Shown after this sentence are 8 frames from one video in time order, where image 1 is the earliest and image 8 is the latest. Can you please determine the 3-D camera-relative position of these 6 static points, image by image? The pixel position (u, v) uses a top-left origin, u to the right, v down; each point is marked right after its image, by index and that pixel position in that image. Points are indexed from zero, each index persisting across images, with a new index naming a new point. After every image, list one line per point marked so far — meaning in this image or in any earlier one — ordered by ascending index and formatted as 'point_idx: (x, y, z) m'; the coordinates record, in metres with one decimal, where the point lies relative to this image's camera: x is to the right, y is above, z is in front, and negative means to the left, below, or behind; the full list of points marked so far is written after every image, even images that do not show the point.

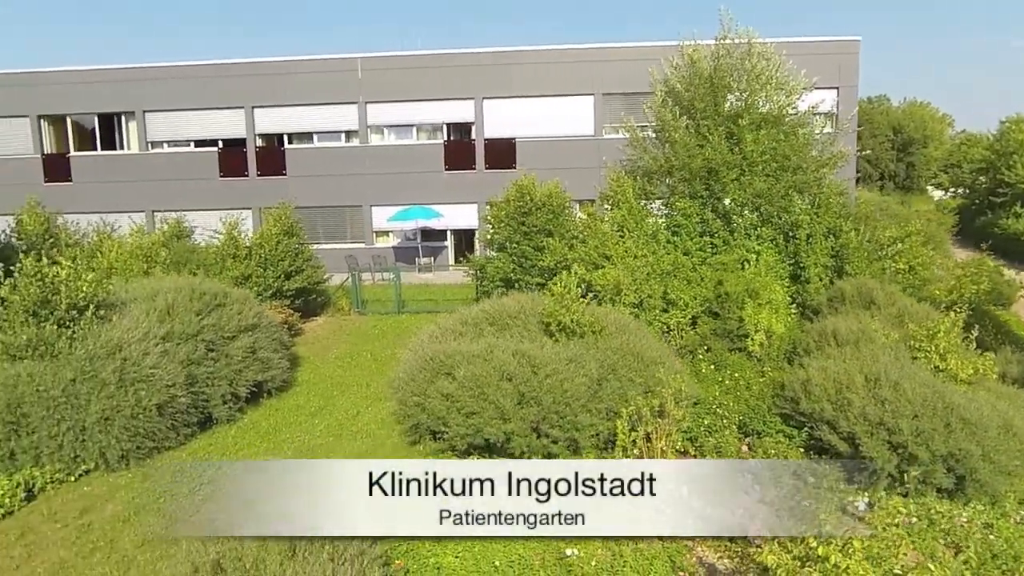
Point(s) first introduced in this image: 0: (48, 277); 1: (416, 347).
0: (-5.6, +0.1, +9.2) m
1: (-1.1, -0.7, +9.3) m
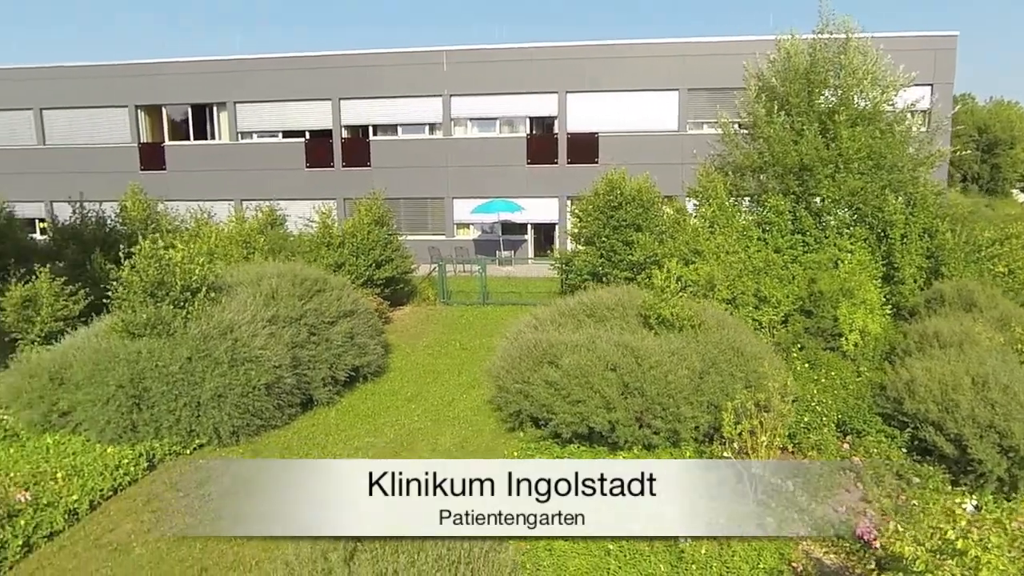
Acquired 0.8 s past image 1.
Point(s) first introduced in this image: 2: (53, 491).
0: (-4.4, +0.4, +9.7) m
1: (+0.1, -0.6, +9.4) m
2: (-4.4, -1.9, +7.4) m
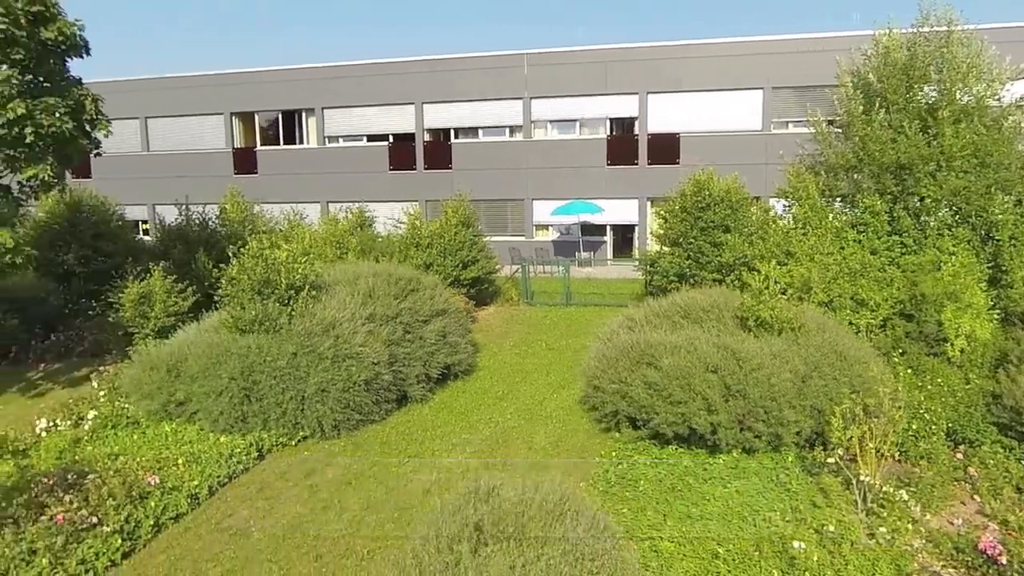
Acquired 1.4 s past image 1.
0: (-3.2, +0.4, +10.1) m
1: (+1.2, -0.6, +9.5) m
2: (-3.4, -1.9, +7.8) m
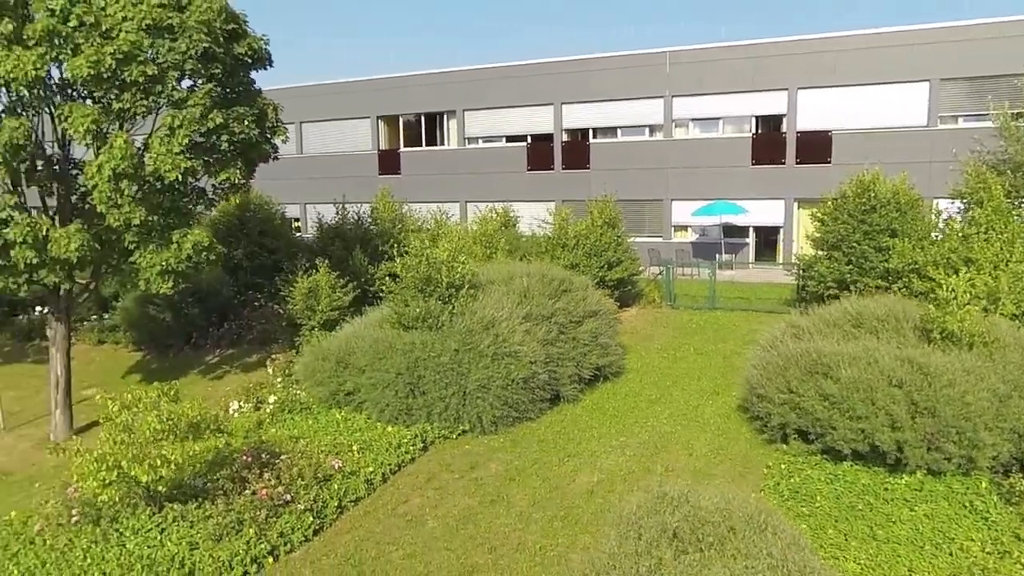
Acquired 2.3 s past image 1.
0: (-1.1, +0.4, +10.5) m
1: (+3.1, -0.7, +9.2) m
2: (-1.7, -1.9, +8.3) m
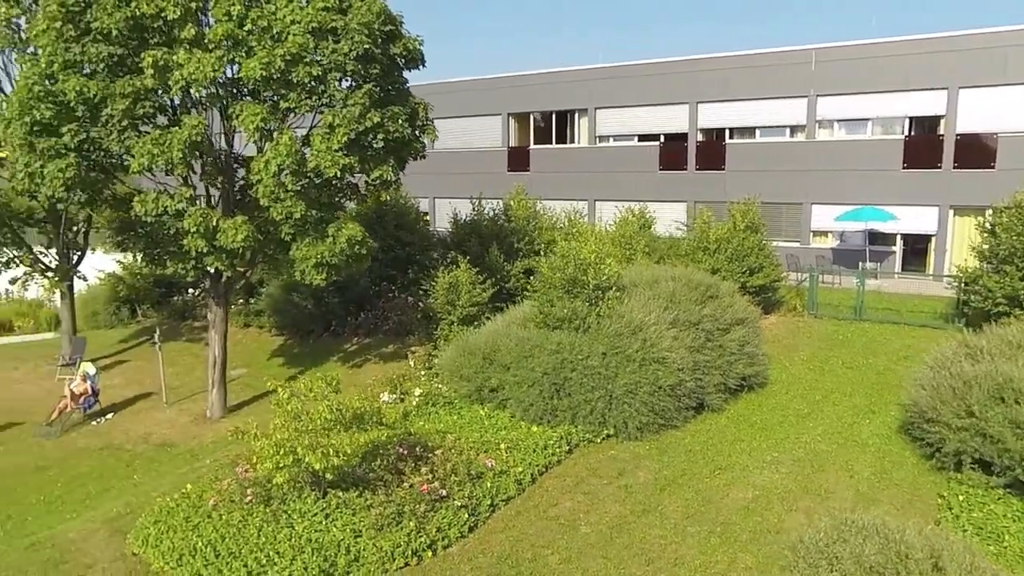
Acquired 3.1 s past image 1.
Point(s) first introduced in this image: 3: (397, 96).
0: (+0.9, +0.4, +10.4) m
1: (+4.8, -0.8, +8.6) m
2: (-0.1, -1.9, +8.3) m
3: (-1.8, +2.9, +11.7) m
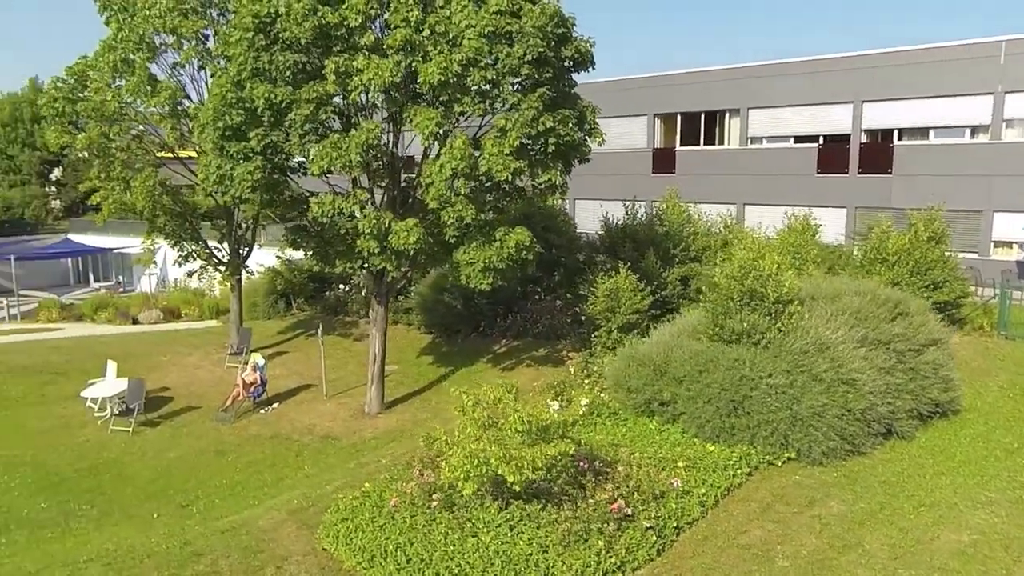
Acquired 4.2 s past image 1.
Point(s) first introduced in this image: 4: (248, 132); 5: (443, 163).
0: (+3.2, +0.2, +9.9) m
1: (+6.7, -1.1, +7.5) m
2: (+1.8, -2.0, +8.0) m
3: (+0.8, +2.8, +11.6) m
4: (-3.9, +2.3, +11.4) m
5: (-1.0, +1.7, +10.6) m
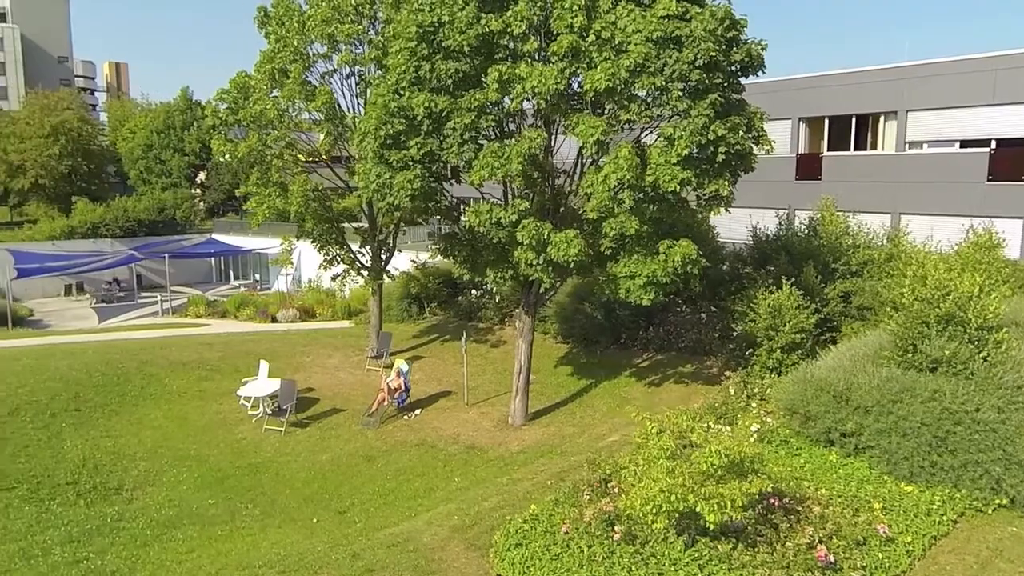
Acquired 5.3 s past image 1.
0: (+5.2, 0.0, +8.9) m
1: (+8.3, -1.5, +6.0) m
2: (+3.5, -2.2, +7.2) m
3: (+3.1, +2.6, +11.0) m
4: (-1.6, +2.2, +11.5) m
5: (+1.3, +1.5, +10.2) m
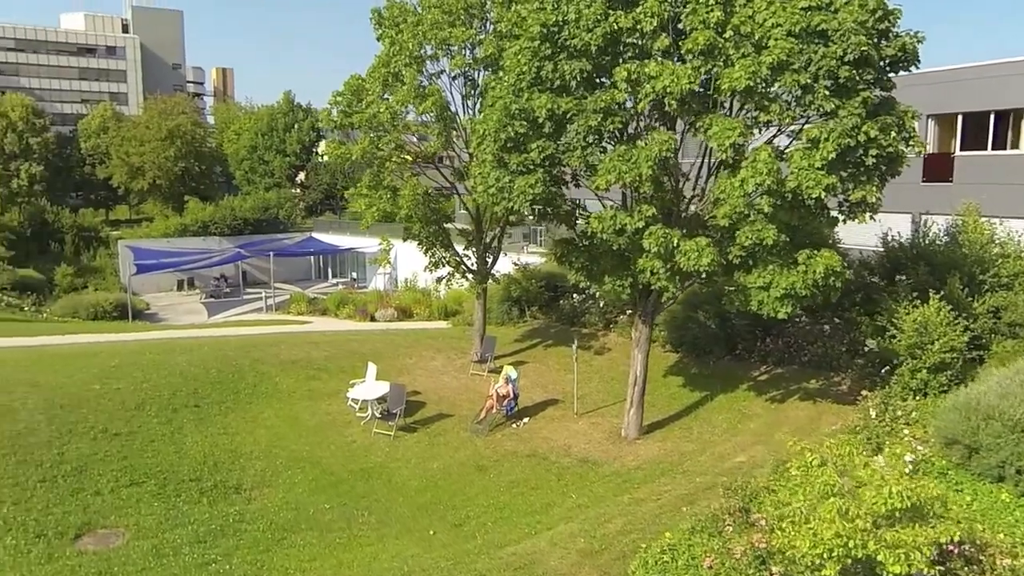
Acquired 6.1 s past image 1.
0: (+6.6, -0.3, +7.9) m
1: (+9.4, -1.7, +4.6) m
2: (+4.7, -2.4, +6.4) m
3: (+4.9, +2.4, +10.1) m
4: (+0.2, +2.1, +11.1) m
5: (+2.9, +1.4, +9.6) m
